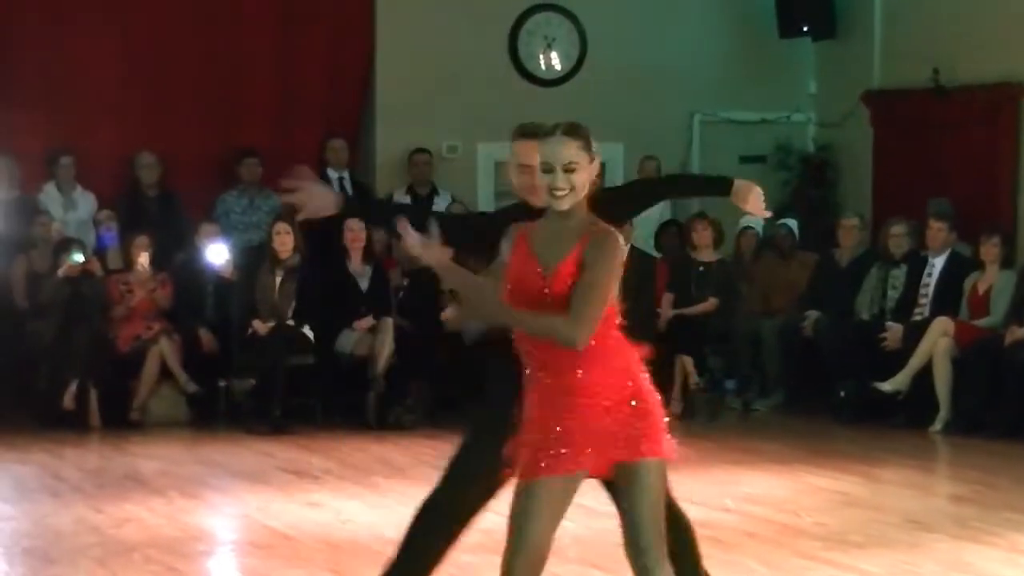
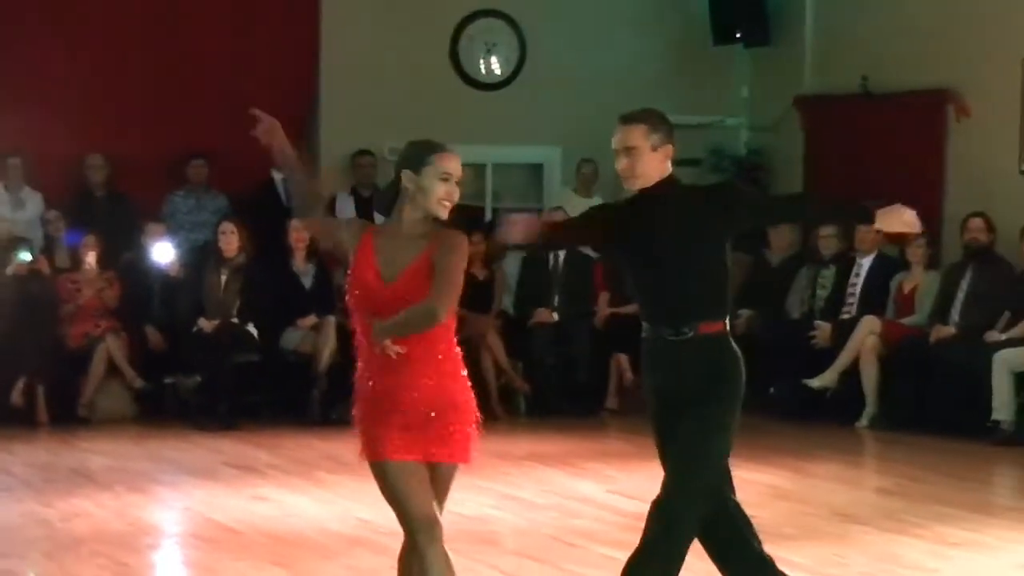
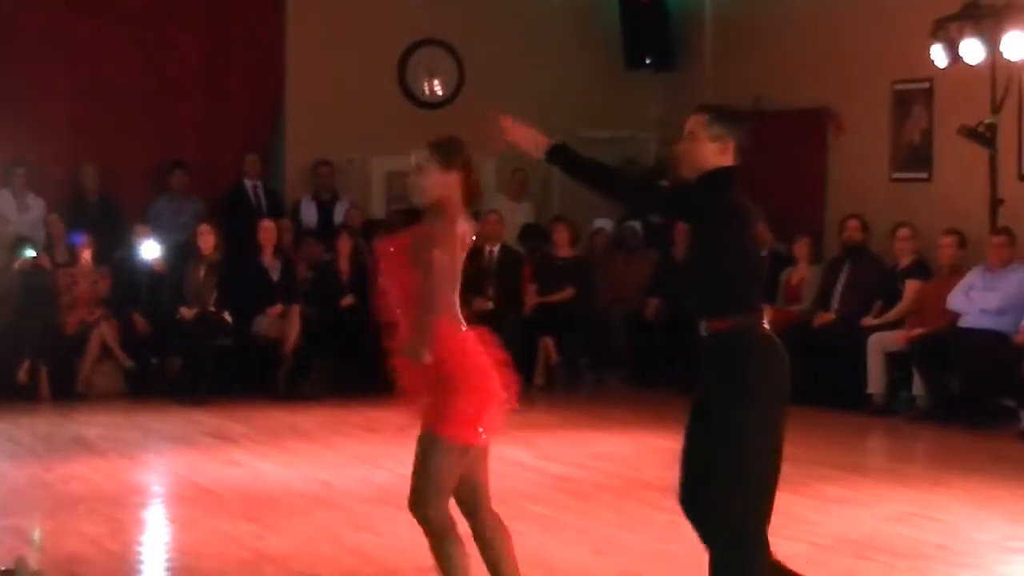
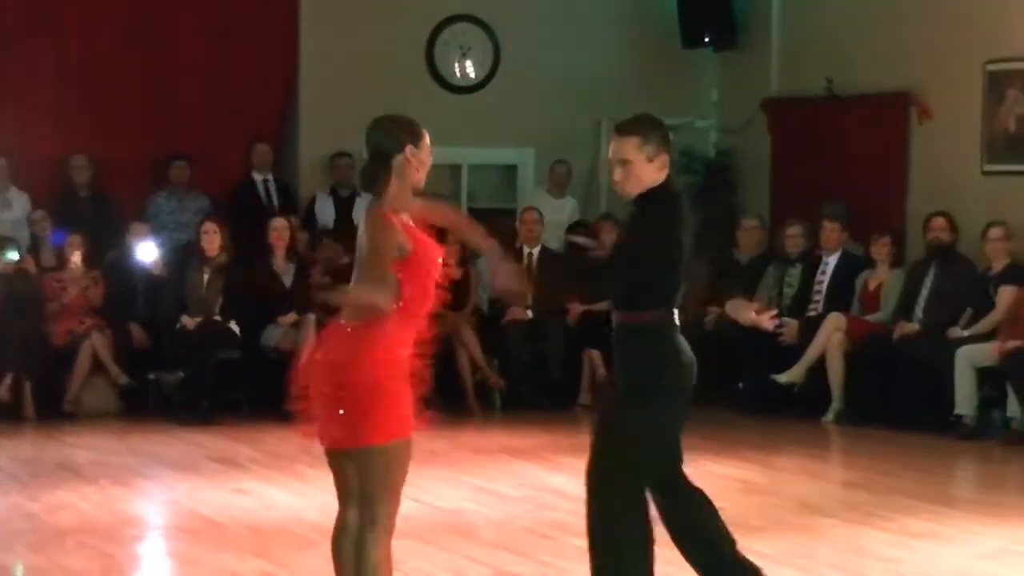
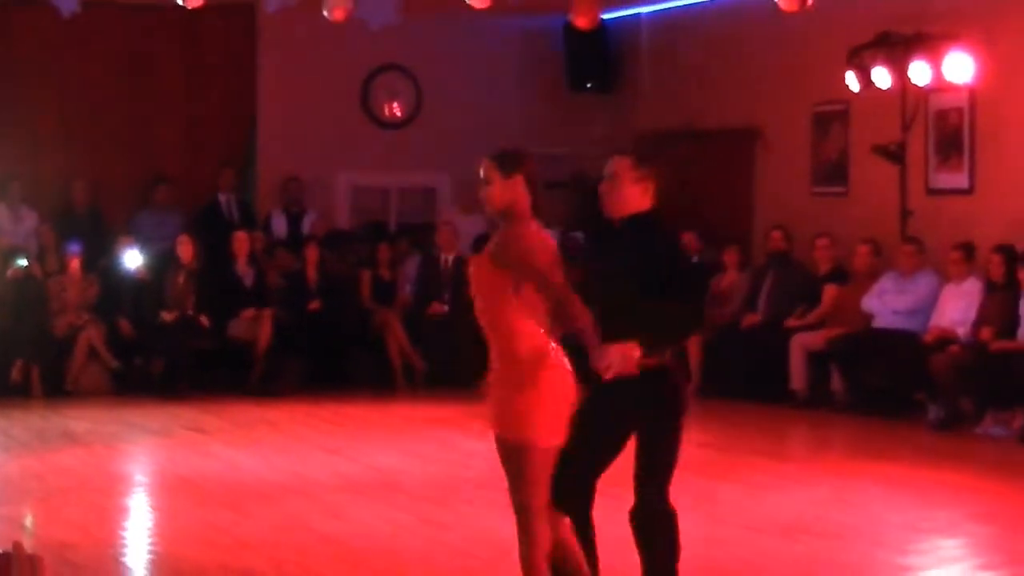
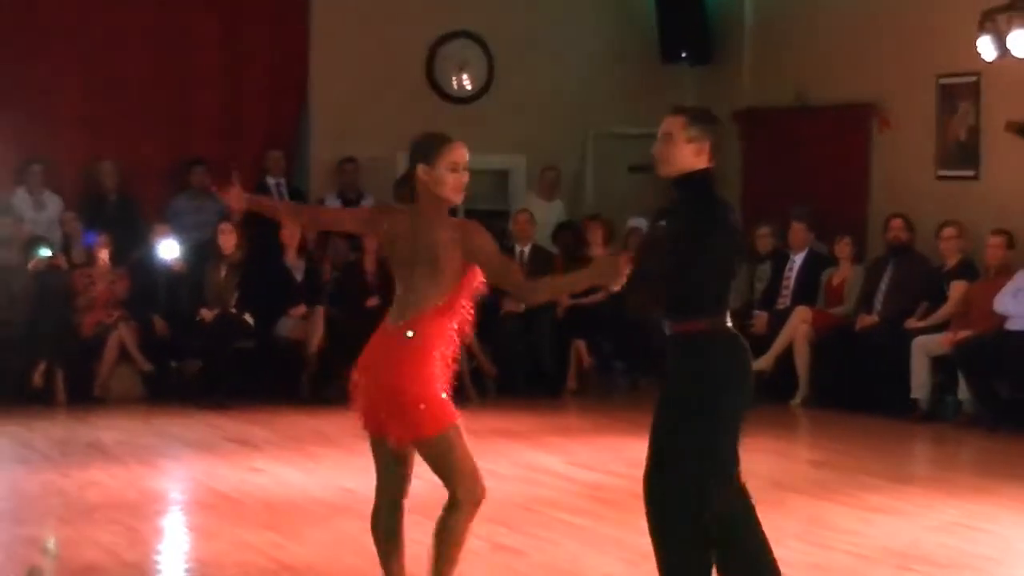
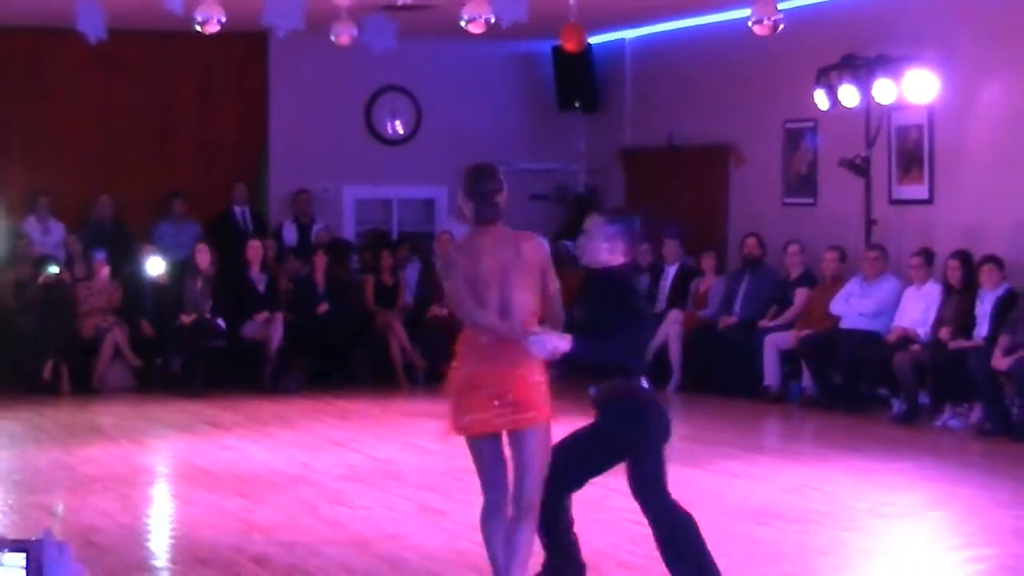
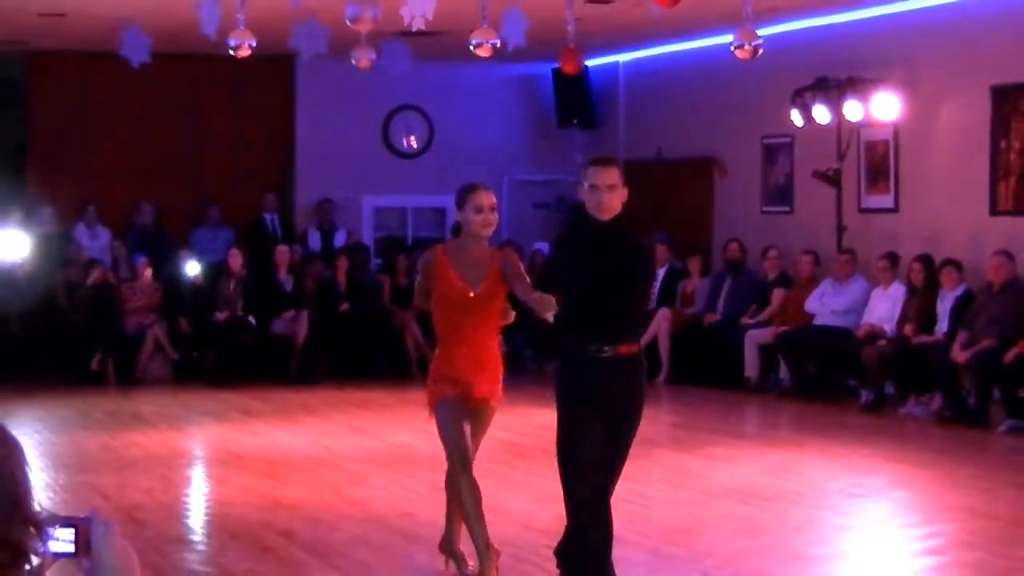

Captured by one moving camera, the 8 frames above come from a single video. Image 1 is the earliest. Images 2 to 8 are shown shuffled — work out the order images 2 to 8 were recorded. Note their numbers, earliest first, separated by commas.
2, 4, 6, 3, 5, 7, 8
